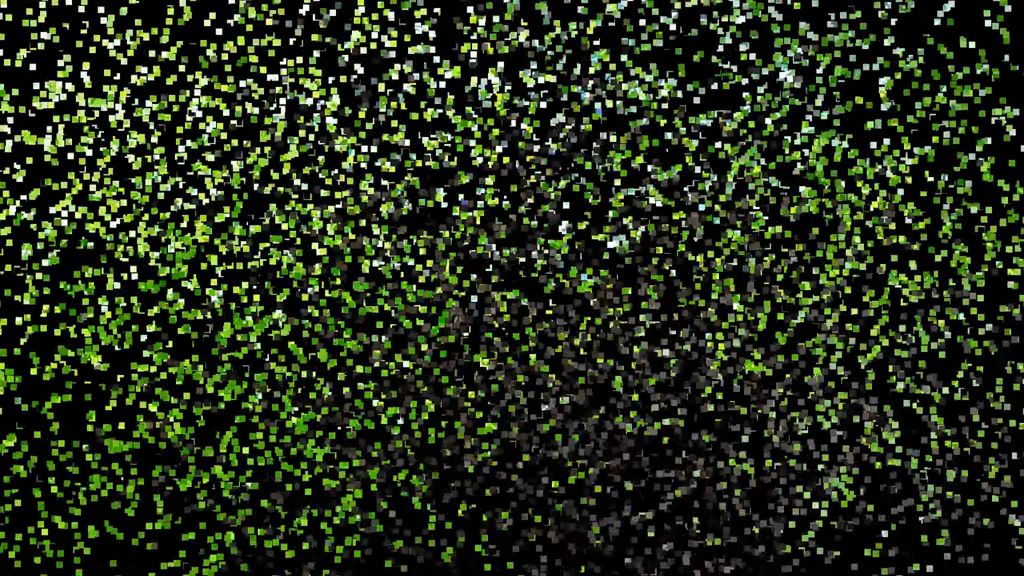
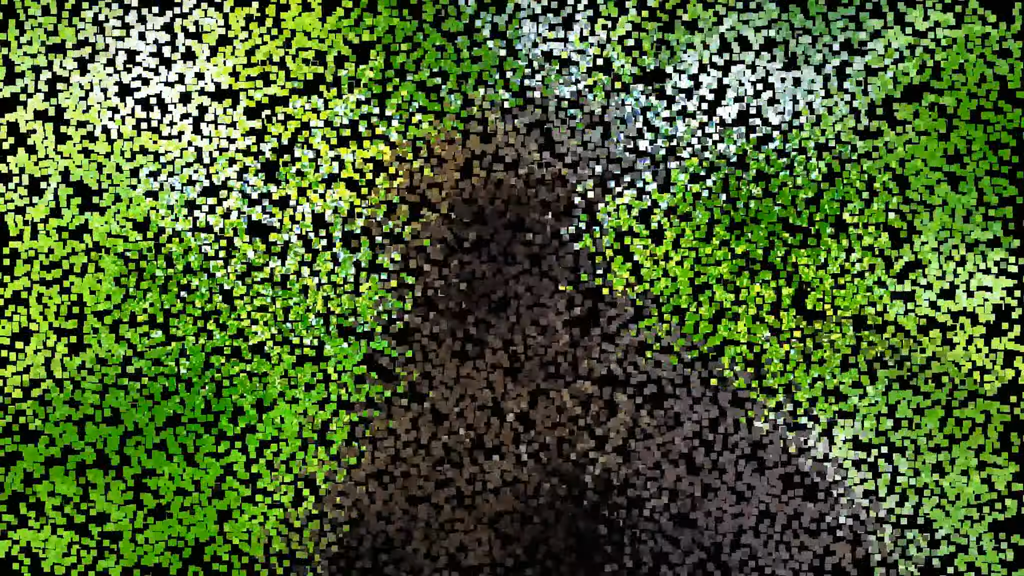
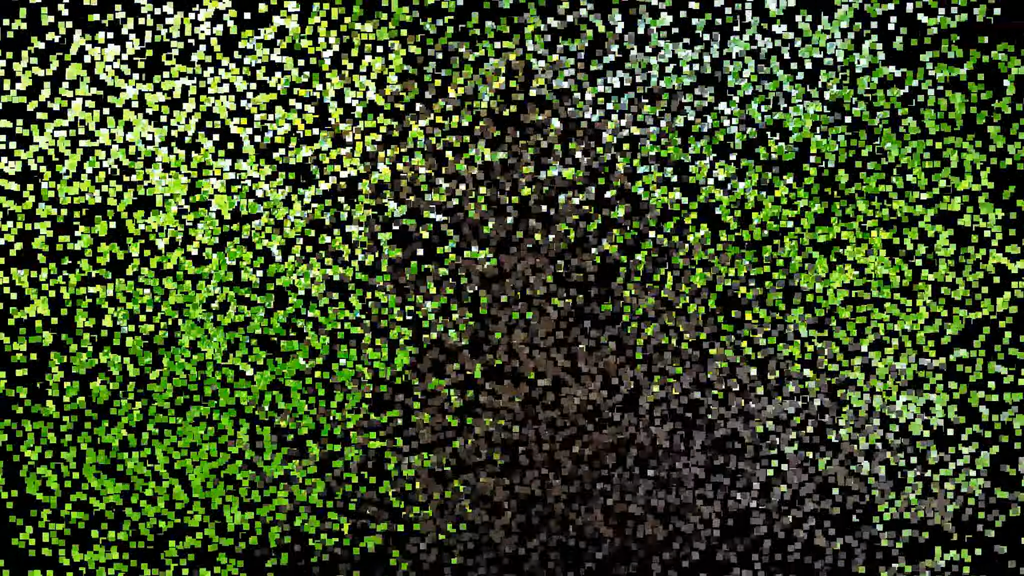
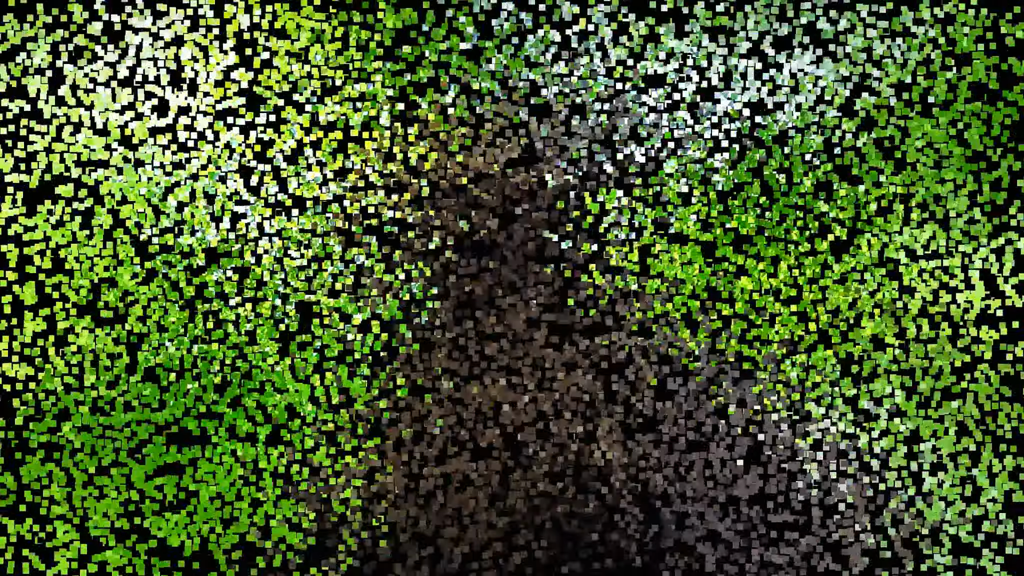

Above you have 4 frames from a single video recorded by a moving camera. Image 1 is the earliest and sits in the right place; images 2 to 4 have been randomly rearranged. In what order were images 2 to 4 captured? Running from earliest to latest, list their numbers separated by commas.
3, 4, 2
